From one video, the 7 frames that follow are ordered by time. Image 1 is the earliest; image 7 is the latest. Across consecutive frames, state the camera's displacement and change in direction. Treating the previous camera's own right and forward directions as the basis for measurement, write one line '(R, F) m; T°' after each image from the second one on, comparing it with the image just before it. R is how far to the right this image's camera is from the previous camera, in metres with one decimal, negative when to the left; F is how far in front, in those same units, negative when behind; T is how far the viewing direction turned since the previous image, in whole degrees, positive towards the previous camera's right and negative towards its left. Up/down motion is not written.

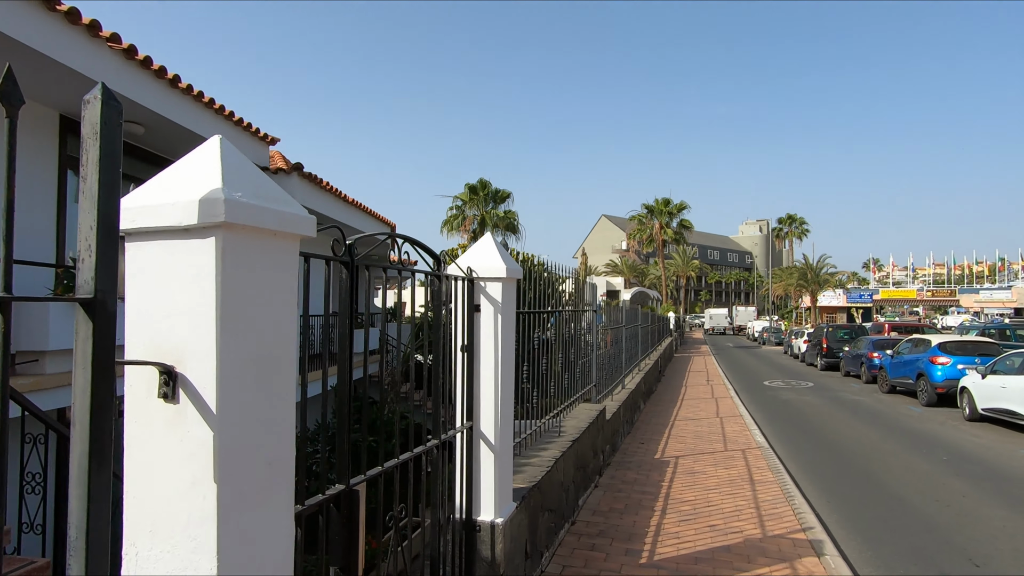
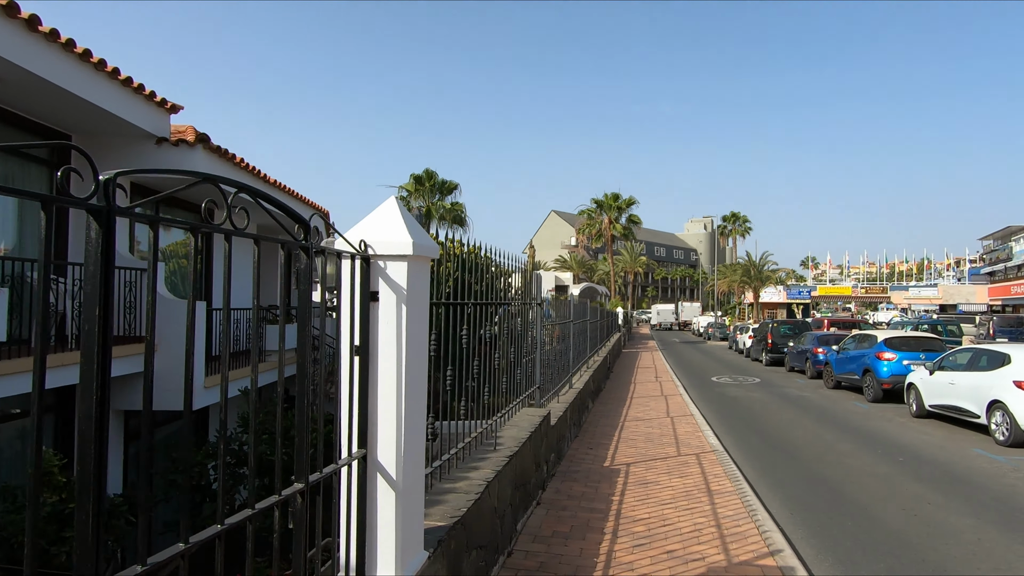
(+0.2, +0.8) m; +5°
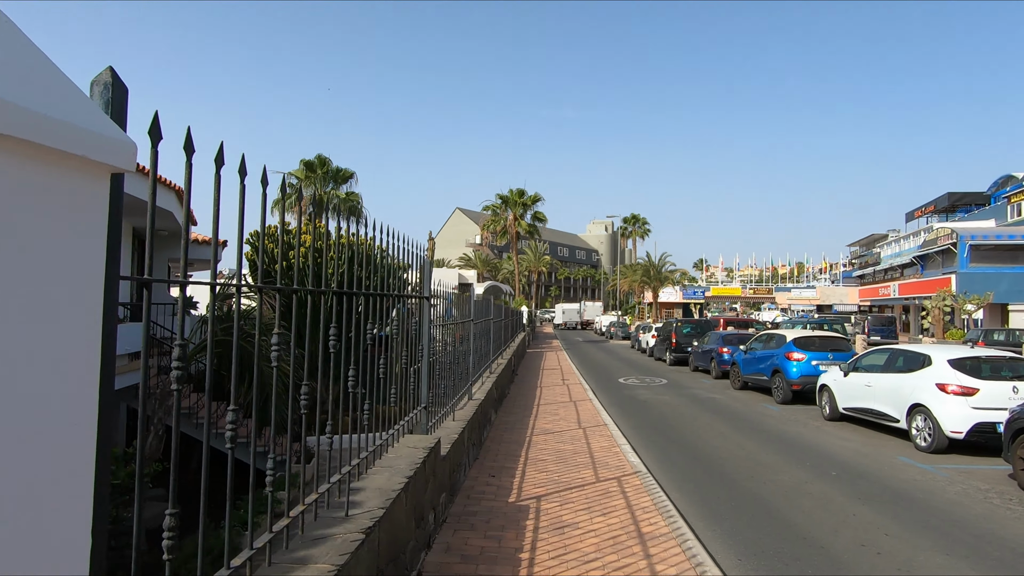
(+0.2, +1.5) m; +9°
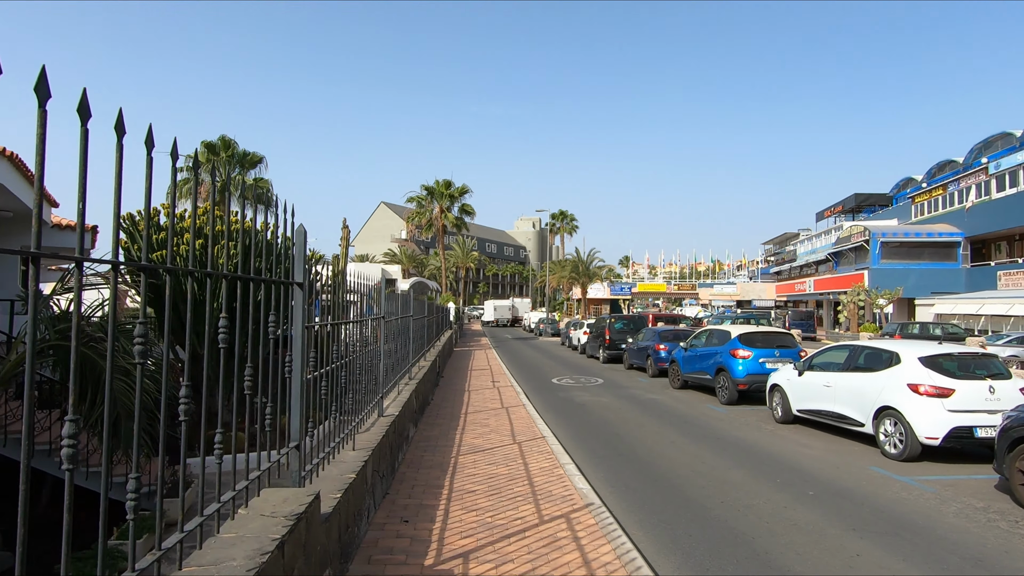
(+0.1, +1.4) m; +7°
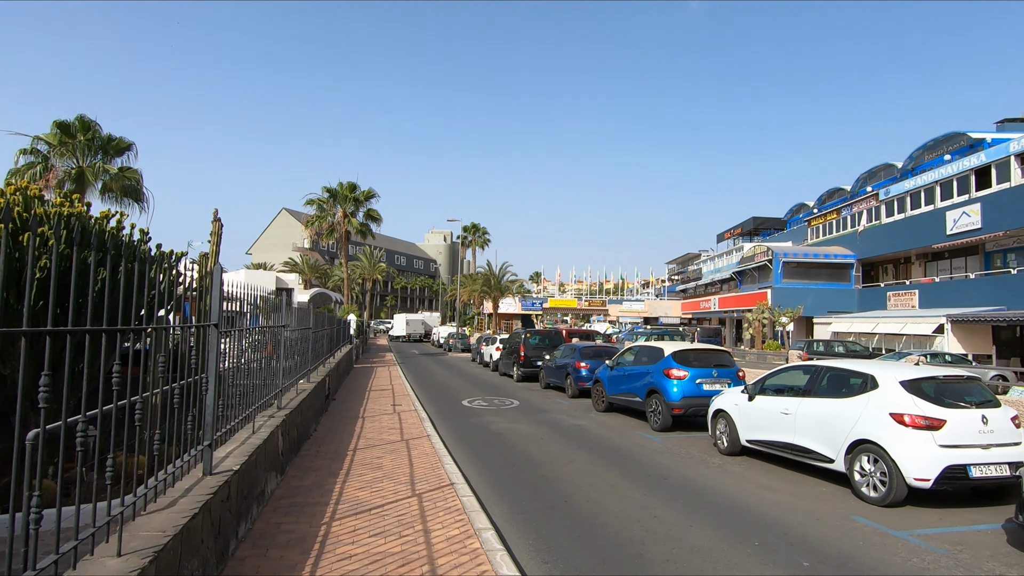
(+0.1, +1.8) m; +8°
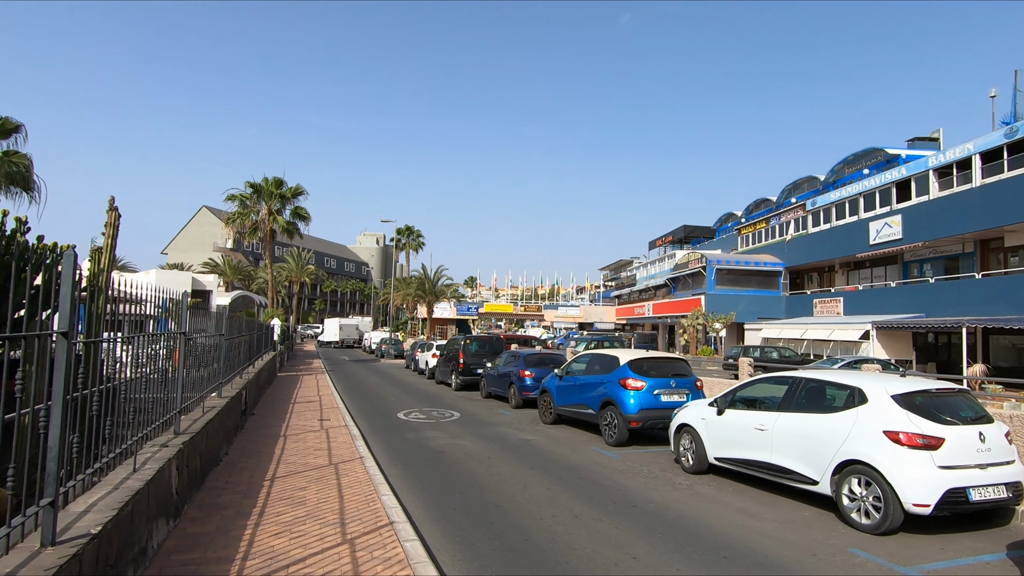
(-0.2, +1.0) m; +6°
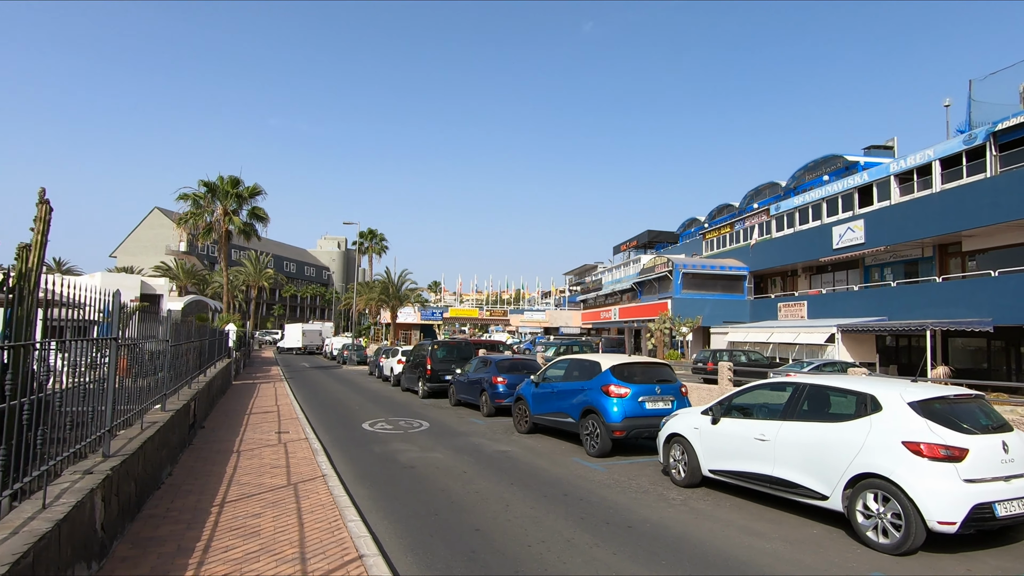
(-0.2, +0.7) m; +3°
